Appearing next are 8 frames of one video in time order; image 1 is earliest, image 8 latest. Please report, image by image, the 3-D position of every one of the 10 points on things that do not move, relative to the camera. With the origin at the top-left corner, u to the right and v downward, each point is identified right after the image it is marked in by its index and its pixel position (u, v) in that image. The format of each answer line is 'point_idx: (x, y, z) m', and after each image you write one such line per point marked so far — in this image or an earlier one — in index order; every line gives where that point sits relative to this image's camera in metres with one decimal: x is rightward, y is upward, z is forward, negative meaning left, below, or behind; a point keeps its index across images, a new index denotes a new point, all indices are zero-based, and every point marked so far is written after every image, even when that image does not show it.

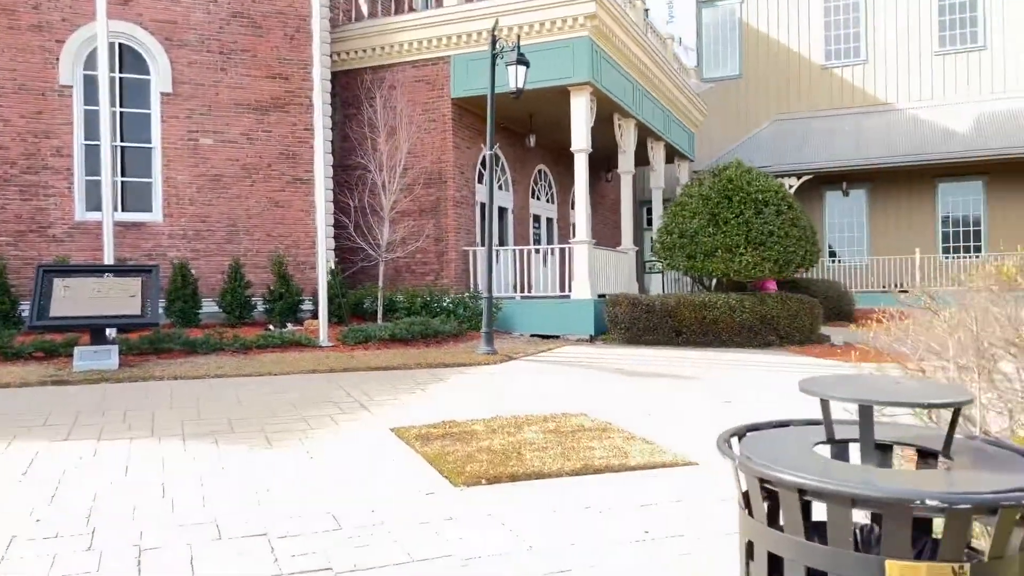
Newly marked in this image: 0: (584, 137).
0: (+1.2, +2.4, +12.8) m
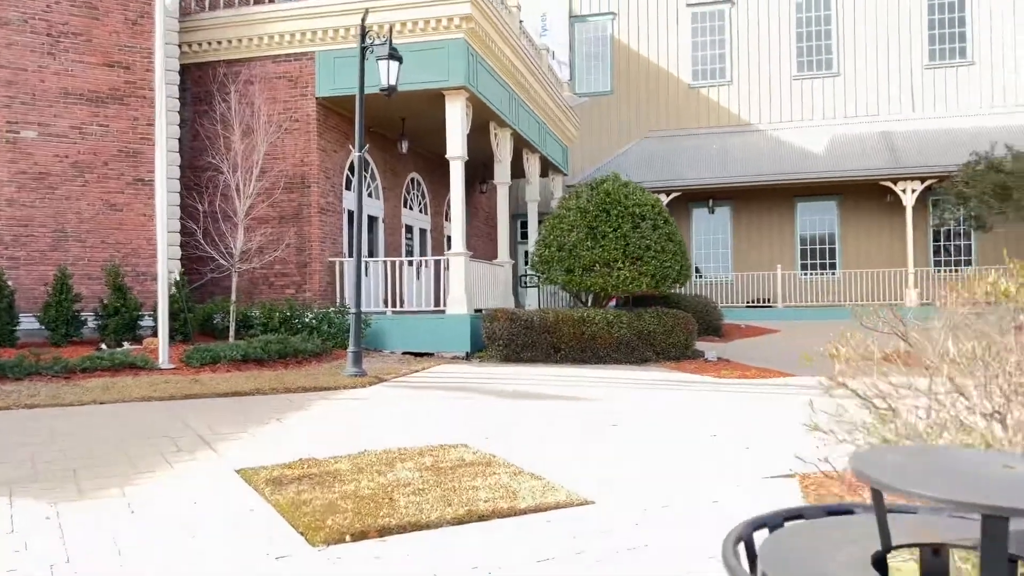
0: (-0.8, +2.2, +12.1) m
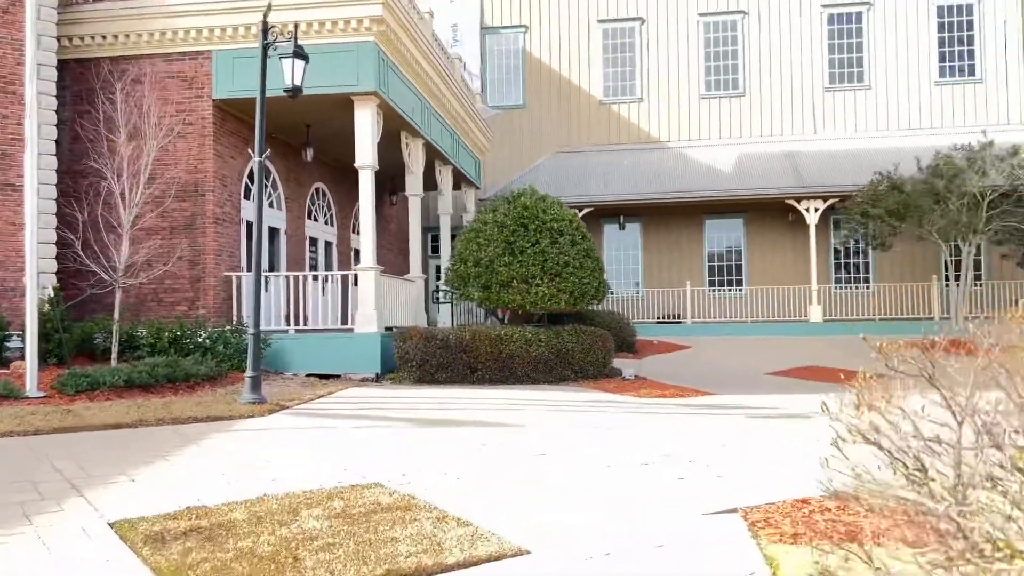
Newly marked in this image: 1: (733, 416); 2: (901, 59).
0: (-2.0, +1.9, +11.5) m
1: (+2.5, -1.4, +8.9) m
2: (+9.7, +5.7, +19.8) m
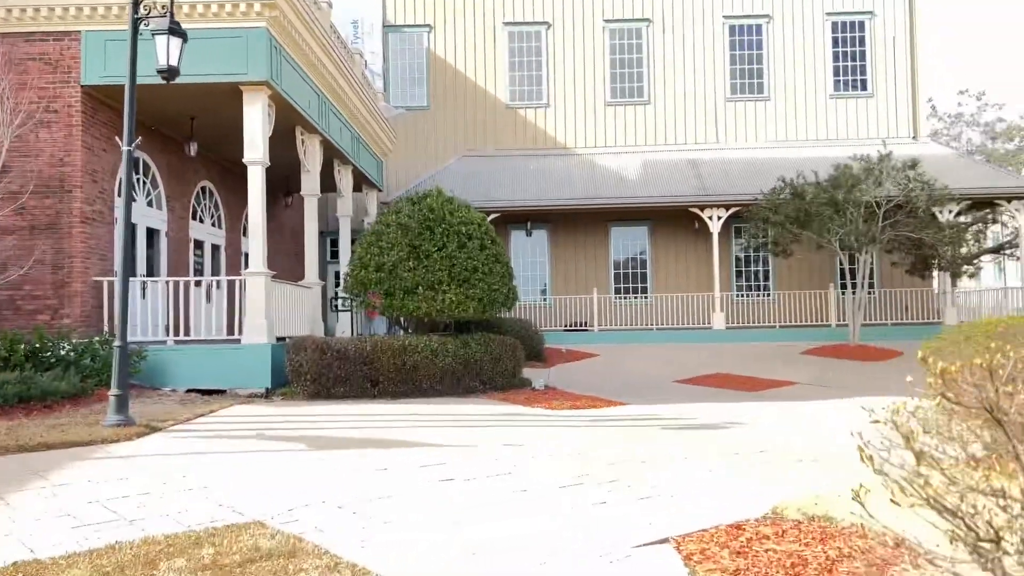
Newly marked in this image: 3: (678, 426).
0: (-3.3, +1.8, +10.6) m
1: (+1.4, -1.5, +8.5) m
2: (+7.3, +5.5, +20.3) m
3: (+1.8, -1.5, +8.7) m
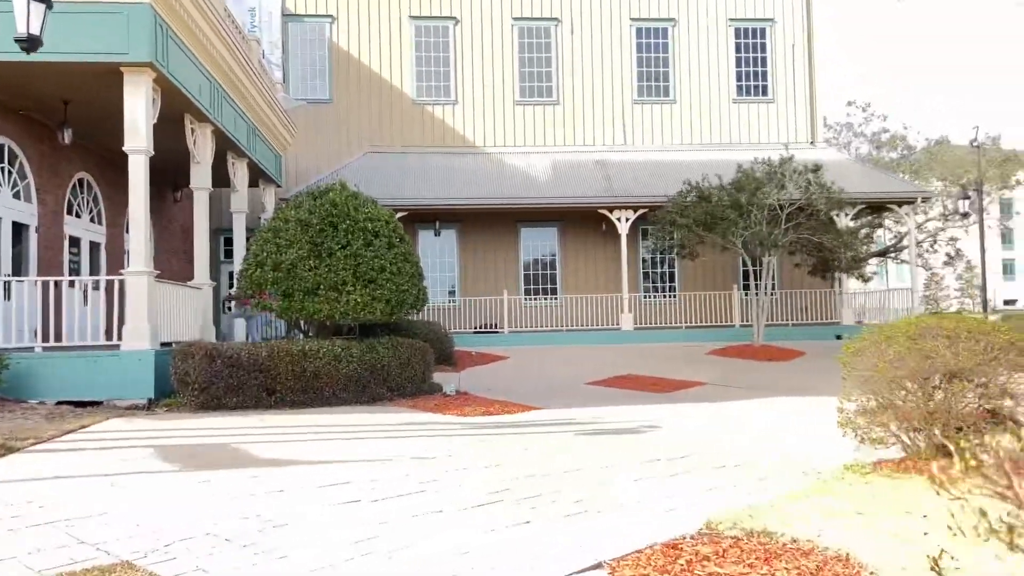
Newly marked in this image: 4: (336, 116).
0: (-4.4, +1.8, +9.6) m
1: (+0.5, -1.5, +8.2) m
2: (+4.9, +5.5, +20.6) m
3: (+0.9, -1.5, +8.4) m
4: (-4.4, +4.3, +19.8) m
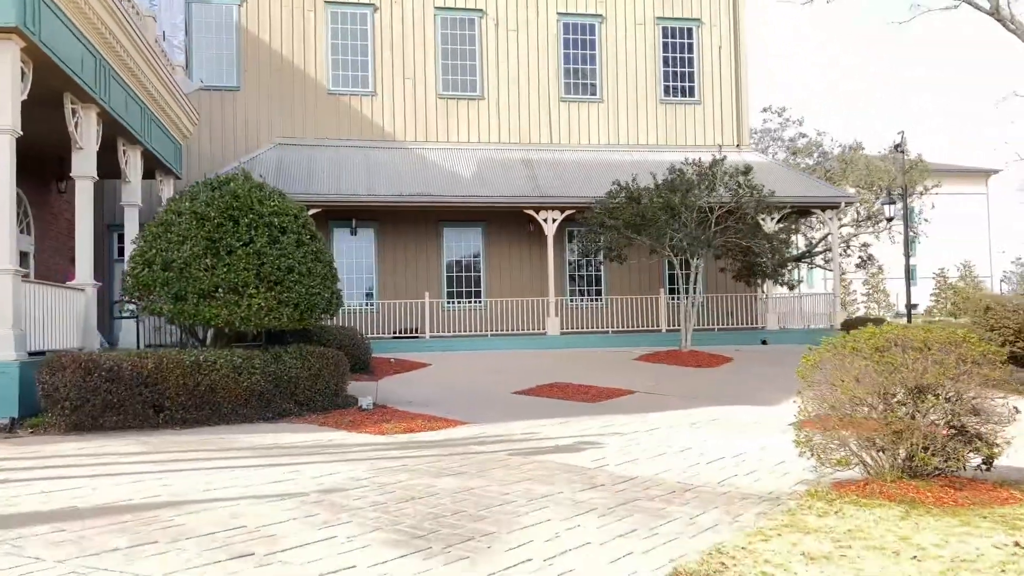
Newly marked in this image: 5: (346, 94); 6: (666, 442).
0: (-5.2, +1.8, +8.3) m
1: (-0.2, -1.5, +7.4) m
2: (+3.0, +5.4, +20.2) m
3: (+0.1, -1.5, +7.6) m
4: (-6.2, +4.2, +18.5) m
5: (-3.9, +4.6, +18.9) m
6: (+1.6, -1.6, +8.4) m
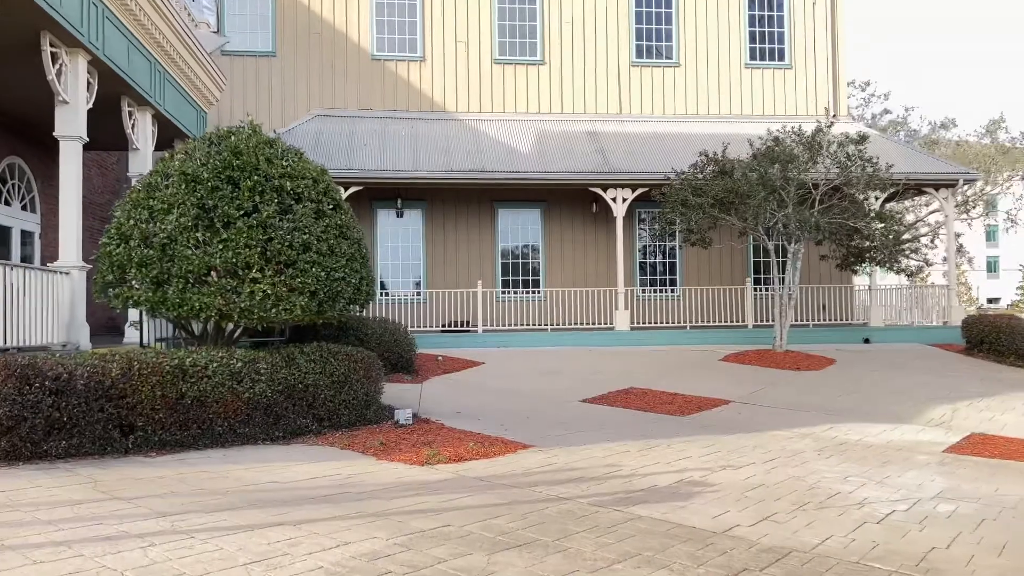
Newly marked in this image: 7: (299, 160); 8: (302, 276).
0: (-4.6, +2.0, +6.5) m
1: (+0.4, -1.4, +5.3) m
2: (+4.4, +5.6, +17.8) m
3: (+0.7, -1.4, +5.5) m
4: (-4.8, +4.5, +16.7) m
5: (-2.5, +4.8, +17.0) m
6: (+2.3, -1.5, +6.2) m
7: (-1.9, +1.2, +7.2) m
8: (-1.8, +0.1, +6.7) m
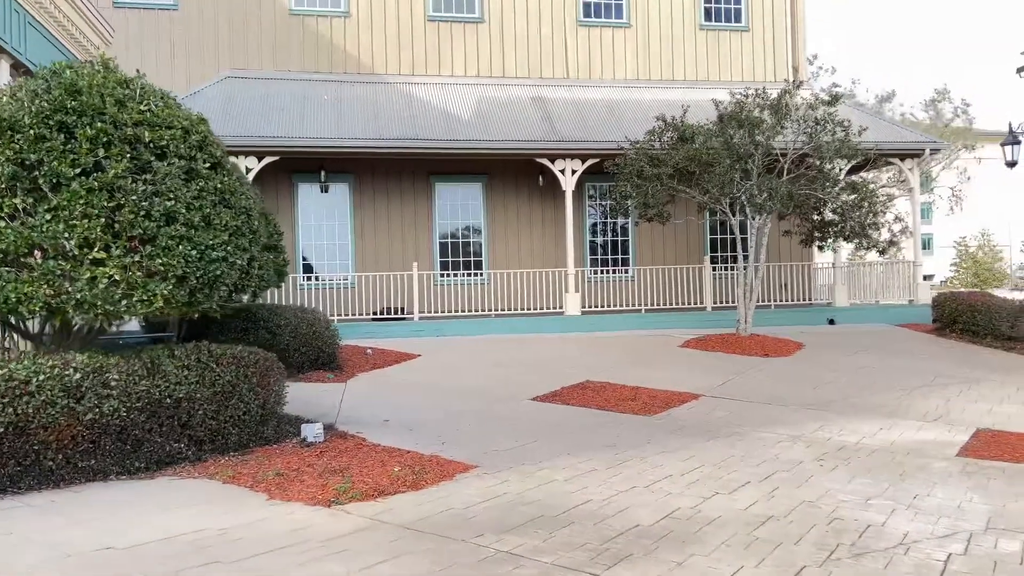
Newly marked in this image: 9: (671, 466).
0: (-5.0, +2.0, +4.6) m
1: (+0.1, -1.3, +3.8) m
2: (+3.1, +6.0, +16.4) m
3: (+0.4, -1.3, +4.1) m
4: (-6.0, +4.8, +14.7) m
5: (-3.7, +5.1, +15.1) m
6: (+1.9, -1.4, +4.9) m
7: (-2.4, +1.3, +5.5) m
8: (-2.2, +0.2, +5.0) m
9: (+1.2, -1.3, +6.1) m
